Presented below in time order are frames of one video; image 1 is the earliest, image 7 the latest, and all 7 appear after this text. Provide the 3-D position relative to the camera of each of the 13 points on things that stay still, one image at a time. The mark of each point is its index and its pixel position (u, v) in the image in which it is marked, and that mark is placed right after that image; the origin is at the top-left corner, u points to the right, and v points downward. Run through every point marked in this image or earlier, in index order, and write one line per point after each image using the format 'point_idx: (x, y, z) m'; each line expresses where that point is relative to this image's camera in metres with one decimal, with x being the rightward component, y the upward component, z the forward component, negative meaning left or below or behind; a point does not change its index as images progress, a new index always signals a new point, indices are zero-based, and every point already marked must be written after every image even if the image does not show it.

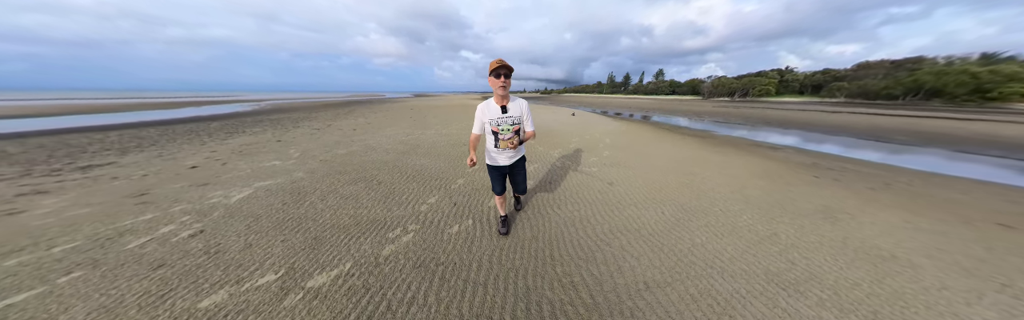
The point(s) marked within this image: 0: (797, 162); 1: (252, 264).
0: (+9.0, -0.1, +5.7) m
1: (-3.2, -1.3, +2.2) m
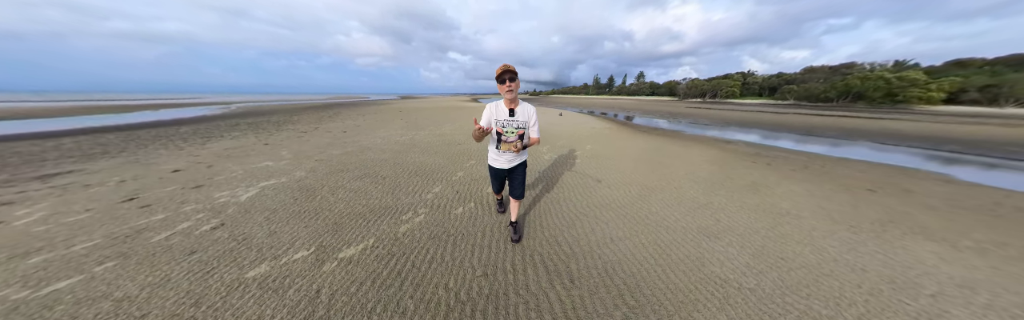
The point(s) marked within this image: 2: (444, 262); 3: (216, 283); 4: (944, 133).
0: (+8.7, +0.3, +6.7) m
1: (-3.2, -1.2, +2.5) m
2: (-0.8, -1.2, +2.2) m
3: (-3.4, -1.4, +2.0) m
4: (+31.5, +2.1, +13.3) m
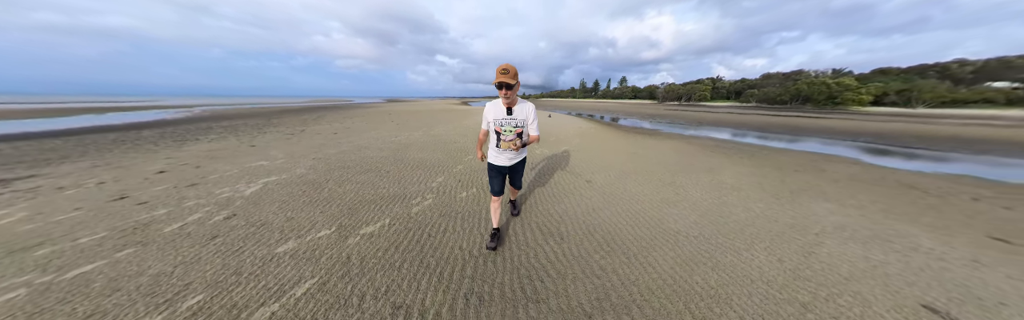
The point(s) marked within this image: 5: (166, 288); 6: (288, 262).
0: (+8.4, +0.5, +7.6) m
1: (-3.2, -1.0, +2.8) m
2: (-0.8, -1.0, +2.5) m
3: (-3.4, -1.2, +2.3) m
4: (+30.8, +2.6, +15.5) m
5: (-3.8, -1.4, +1.9) m
6: (-2.7, -1.2, +2.2) m
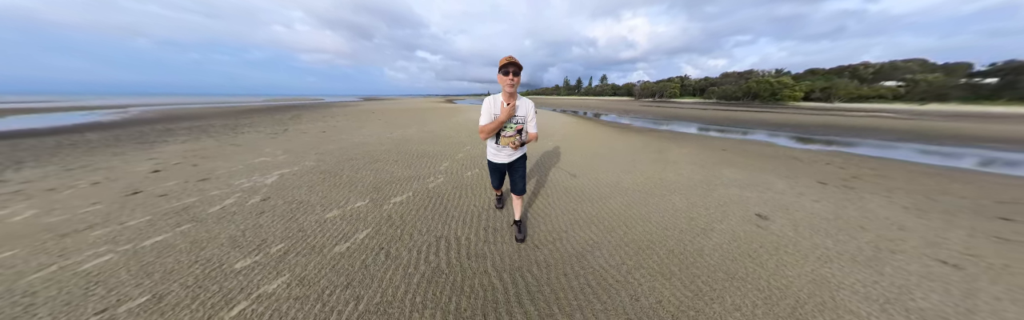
0: (+8.0, +1.2, +8.9) m
1: (-3.3, -0.8, +3.3) m
2: (-0.8, -0.7, +3.3) m
3: (-3.3, -1.0, +2.8) m
4: (+29.6, +4.0, +18.4) m
5: (-3.7, -1.2, +2.5) m
6: (-2.7, -1.0, +2.8) m
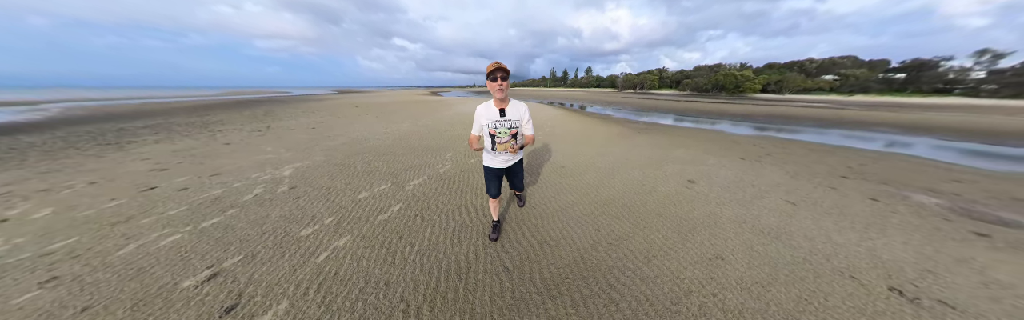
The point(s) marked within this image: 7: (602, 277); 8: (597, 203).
0: (+7.5, +2.0, +10.1) m
1: (-3.3, -0.6, +3.9) m
2: (-0.8, -0.4, +4.0) m
3: (-3.3, -0.8, +3.4) m
4: (+28.4, +5.8, +20.8) m
5: (-3.7, -1.0, +3.0) m
6: (-2.7, -0.8, +3.4) m
7: (+1.0, -1.3, +2.1) m
8: (+1.5, -0.8, +3.2) m
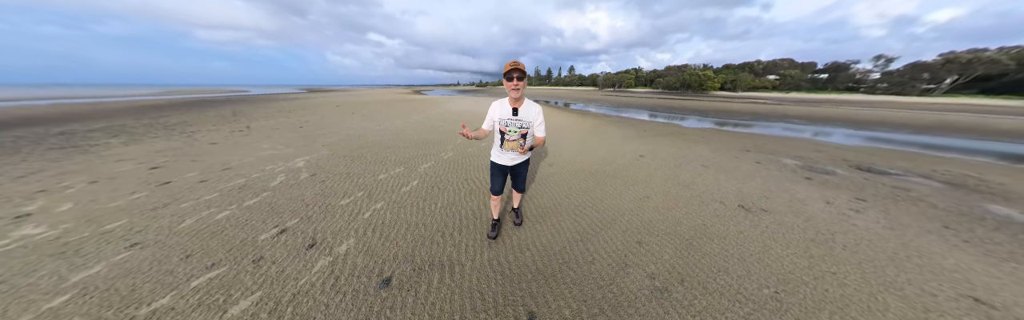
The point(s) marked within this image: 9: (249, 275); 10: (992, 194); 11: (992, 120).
0: (+6.8, +2.7, +11.5) m
1: (-3.4, -0.3, +4.6) m
2: (-1.0, 0.0, +4.8) m
3: (-3.4, -0.5, +4.1) m
4: (+26.8, +7.2, +23.6) m
5: (-3.7, -0.7, +3.7) m
6: (-2.8, -0.4, +4.1) m
7: (+1.0, -0.8, +3.0) m
8: (+1.4, -0.3, +4.2) m
9: (-3.3, -1.4, +2.2) m
10: (+9.3, -0.6, +3.4) m
11: (+41.6, +3.8, +15.4) m
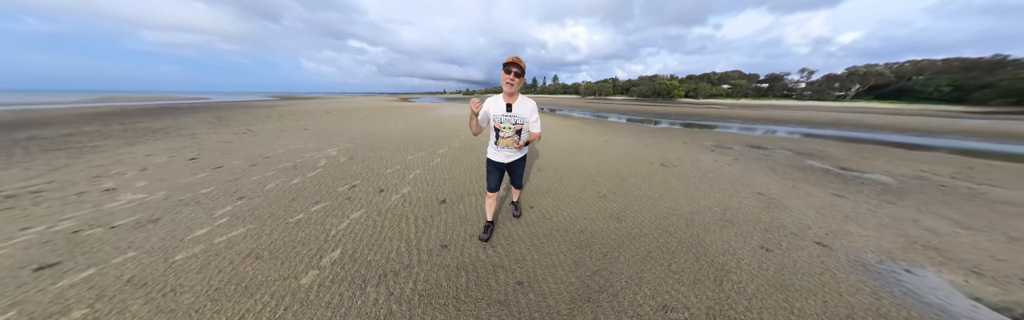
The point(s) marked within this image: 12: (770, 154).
0: (+6.3, +3.0, +13.4) m
1: (-3.5, +0.2, +5.8) m
2: (-1.1, +0.5, +6.2) m
3: (-3.4, 0.0, +5.2) m
4: (+25.4, +7.5, +26.8) m
5: (-3.7, -0.2, +4.8) m
6: (-2.8, +0.1, +5.4) m
7: (+1.0, -0.2, +4.5) m
8: (+1.4, +0.3, +5.7) m
9: (-3.1, -0.8, +3.3) m
10: (+9.3, +0.1, +5.4) m
11: (+40.8, +4.6, +19.4) m
12: (+8.0, +0.2, +5.4) m
